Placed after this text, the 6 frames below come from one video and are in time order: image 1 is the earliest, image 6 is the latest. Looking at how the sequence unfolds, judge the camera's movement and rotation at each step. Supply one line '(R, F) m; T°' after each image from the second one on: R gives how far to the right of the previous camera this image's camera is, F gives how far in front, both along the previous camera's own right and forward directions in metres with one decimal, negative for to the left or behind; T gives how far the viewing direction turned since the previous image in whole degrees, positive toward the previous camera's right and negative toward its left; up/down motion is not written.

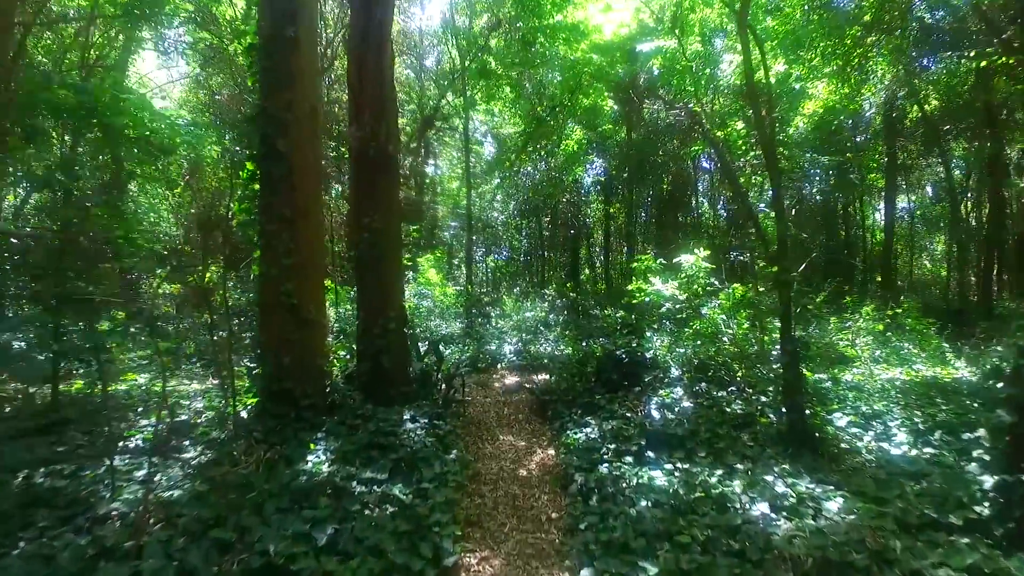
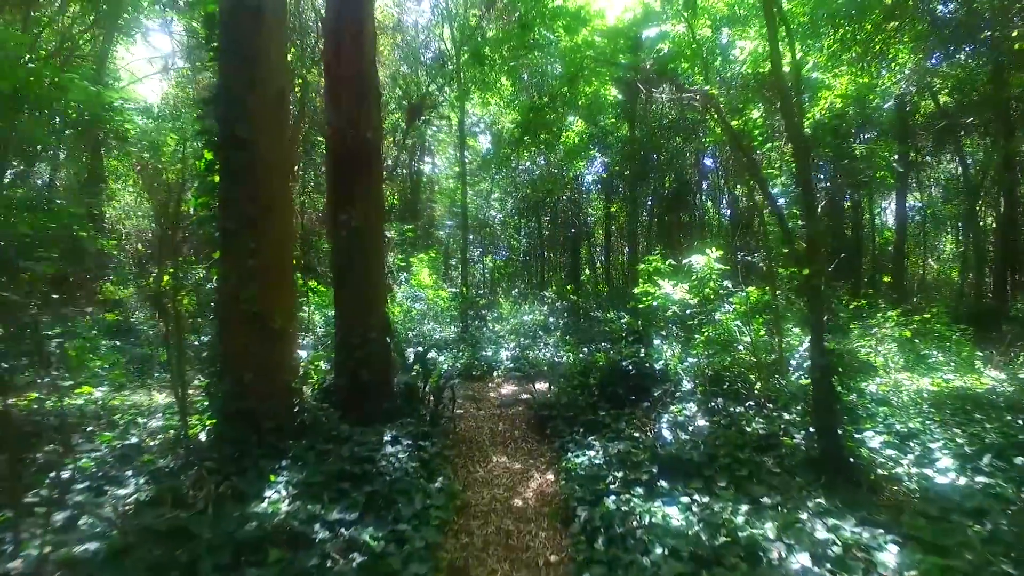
(+0.1, +0.7) m; 0°
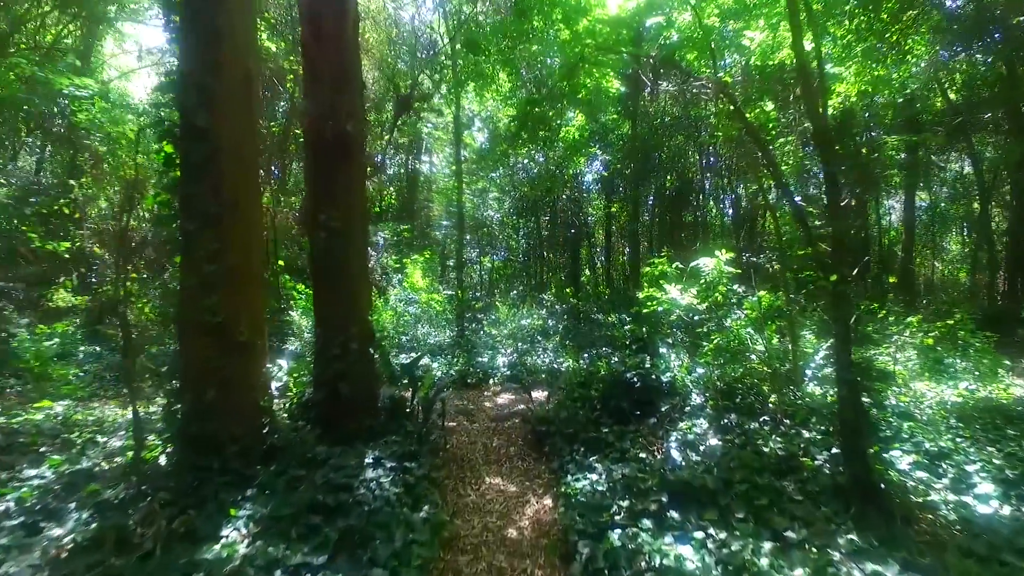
(0.0, +0.5) m; 0°
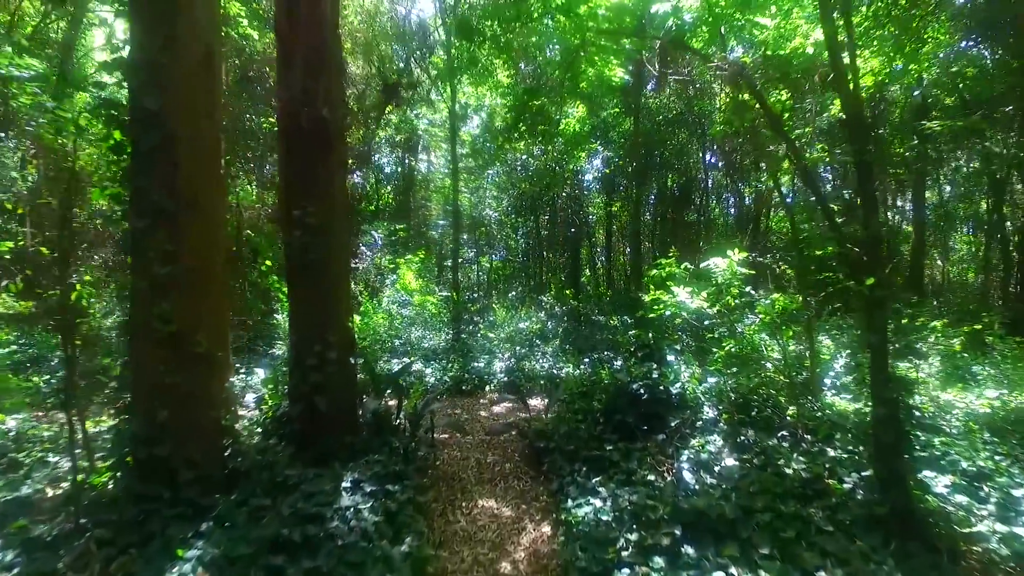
(0.0, +0.6) m; 0°
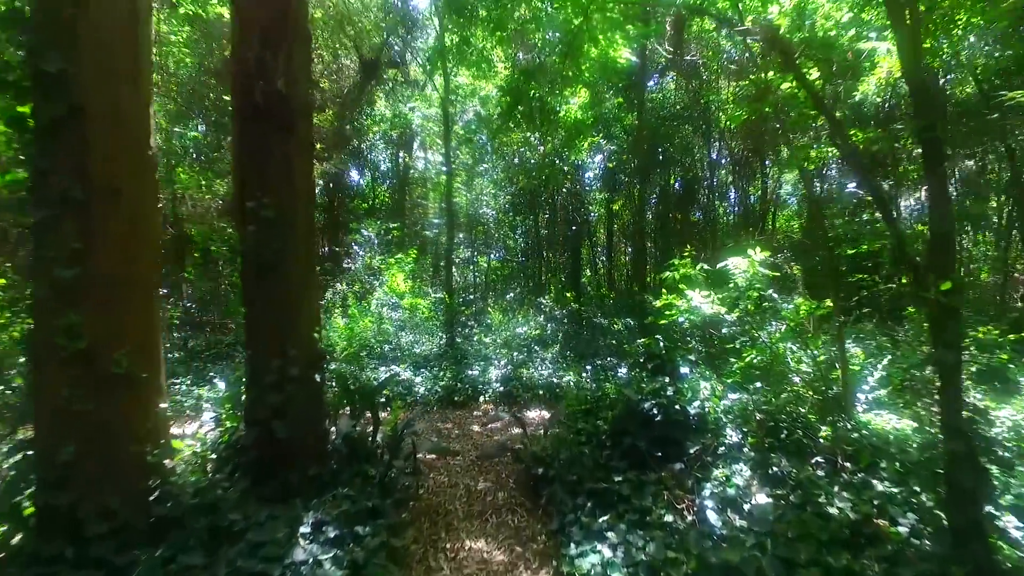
(+0.1, +0.8) m; 0°
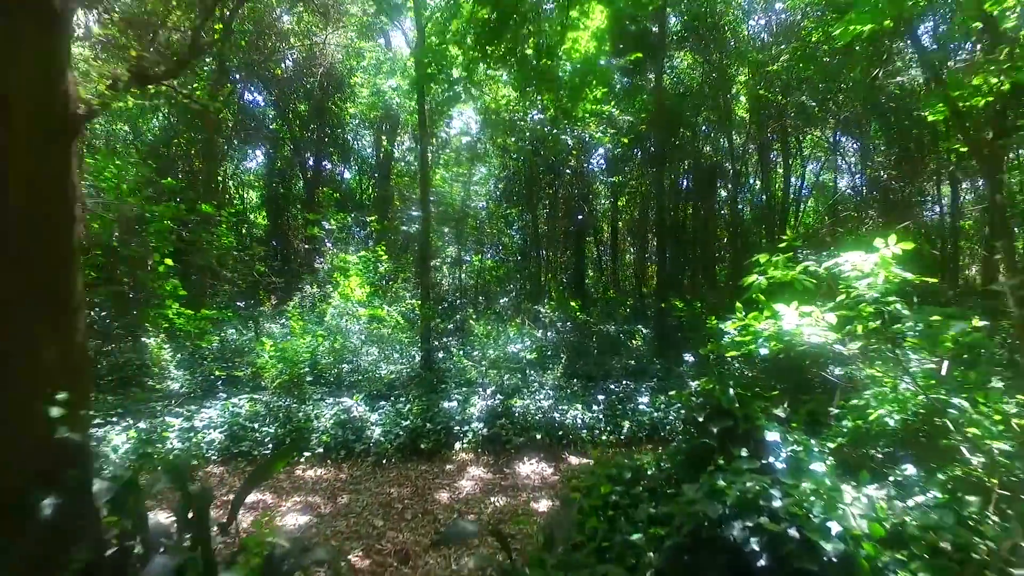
(+0.1, +2.5) m; 0°
